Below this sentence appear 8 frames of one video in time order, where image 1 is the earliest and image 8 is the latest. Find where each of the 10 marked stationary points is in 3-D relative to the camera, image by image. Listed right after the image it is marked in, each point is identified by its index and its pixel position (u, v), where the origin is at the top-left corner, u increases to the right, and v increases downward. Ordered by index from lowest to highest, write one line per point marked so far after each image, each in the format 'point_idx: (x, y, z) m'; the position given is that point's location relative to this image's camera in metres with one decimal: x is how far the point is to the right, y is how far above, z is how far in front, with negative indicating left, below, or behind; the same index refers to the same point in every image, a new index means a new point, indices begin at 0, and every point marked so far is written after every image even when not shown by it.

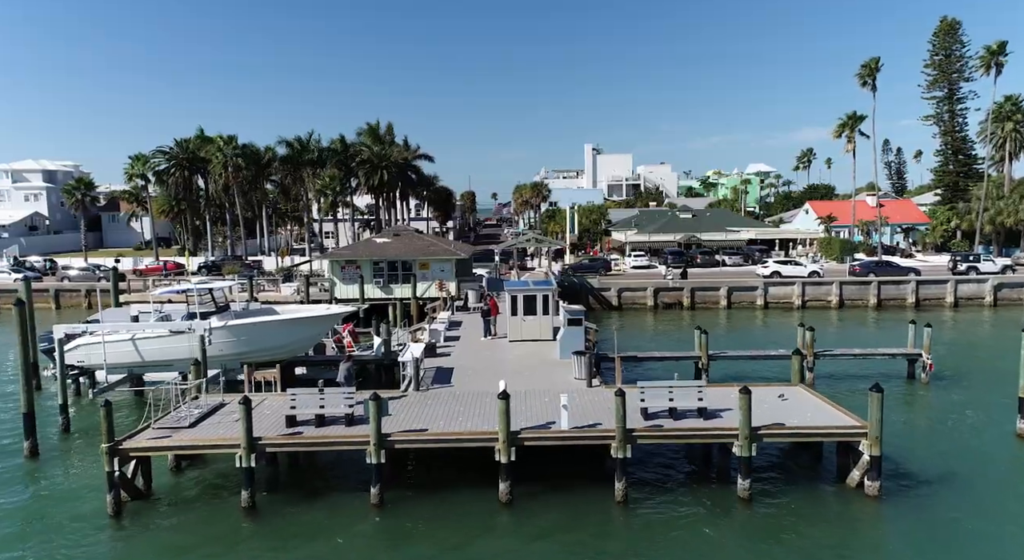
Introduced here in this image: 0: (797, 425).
0: (+5.8, -3.0, +14.2) m
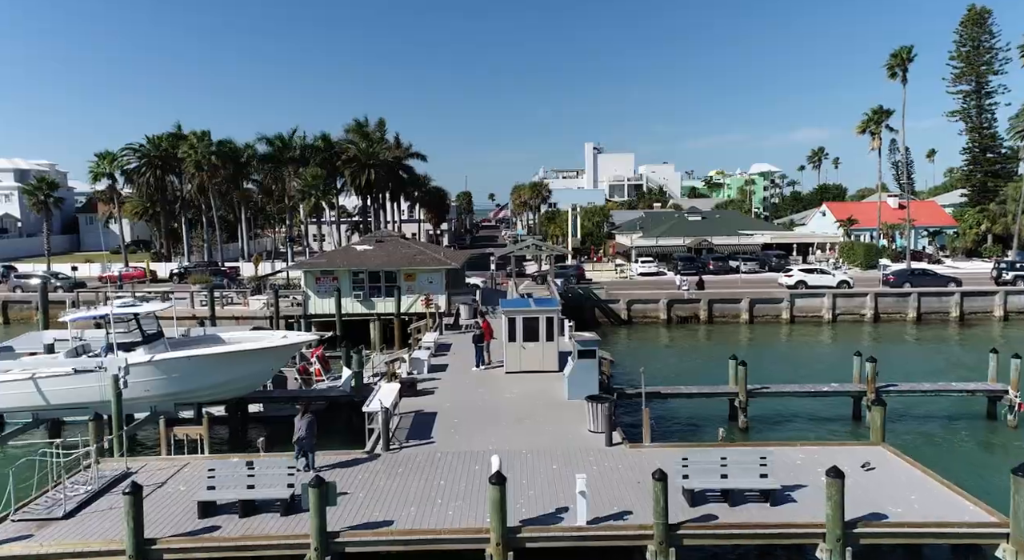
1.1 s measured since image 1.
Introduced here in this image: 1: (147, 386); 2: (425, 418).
0: (+5.8, -3.5, +10.2) m
1: (-8.7, -2.5, +16.6) m
2: (-2.0, -3.2, +16.0) m
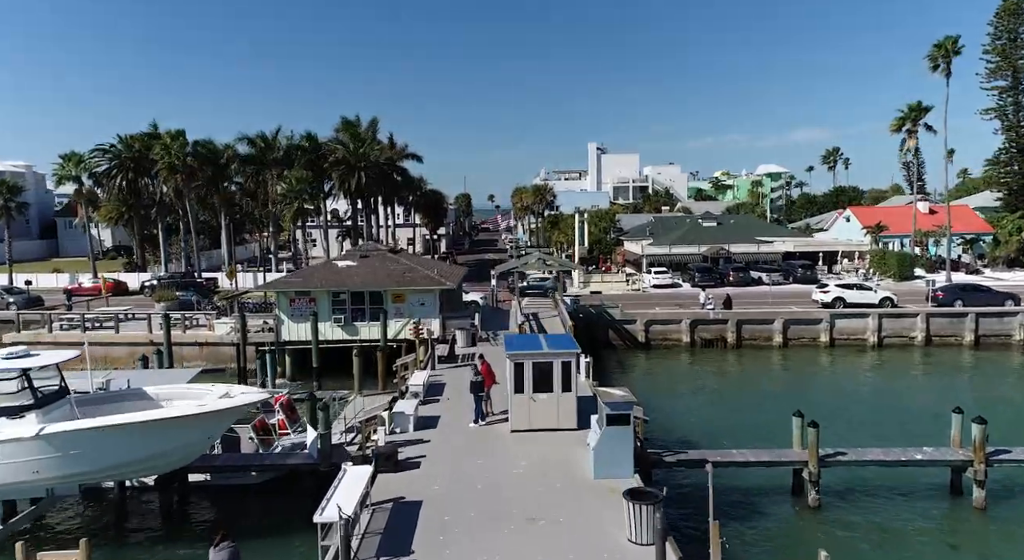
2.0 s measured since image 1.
0: (+5.9, -4.3, +6.1) m
1: (-8.5, -3.4, +12.6) m
2: (-1.8, -4.0, +11.9) m
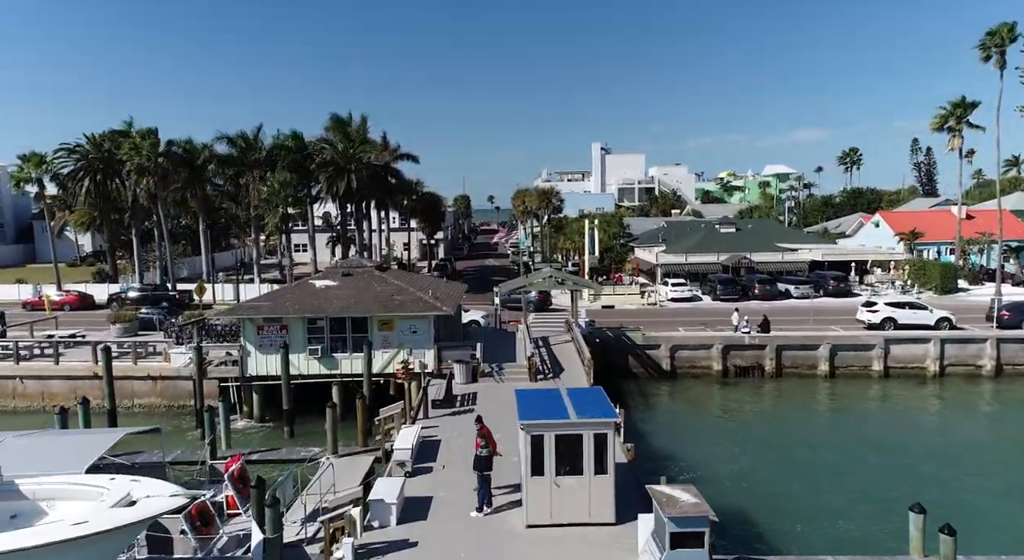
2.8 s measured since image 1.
0: (+6.2, -5.1, +2.1) m
1: (-8.3, -4.1, +8.4) m
2: (-1.5, -4.8, +7.8) m
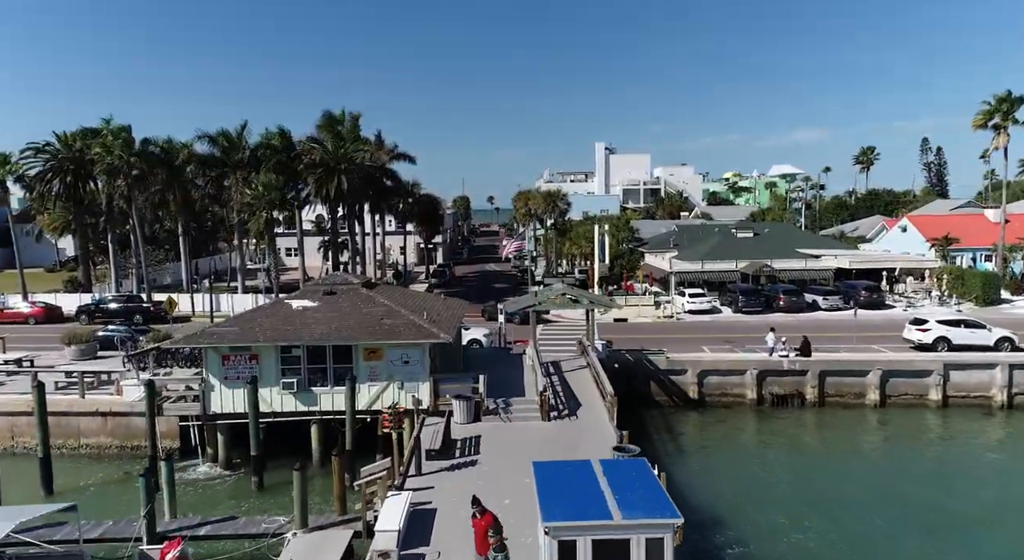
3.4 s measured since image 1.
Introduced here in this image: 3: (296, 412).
0: (+6.5, -5.7, -1.3) m
1: (-8.0, -4.7, +5.1) m
2: (-1.3, -5.3, +4.5) m
3: (-6.0, -3.6, +19.4) m
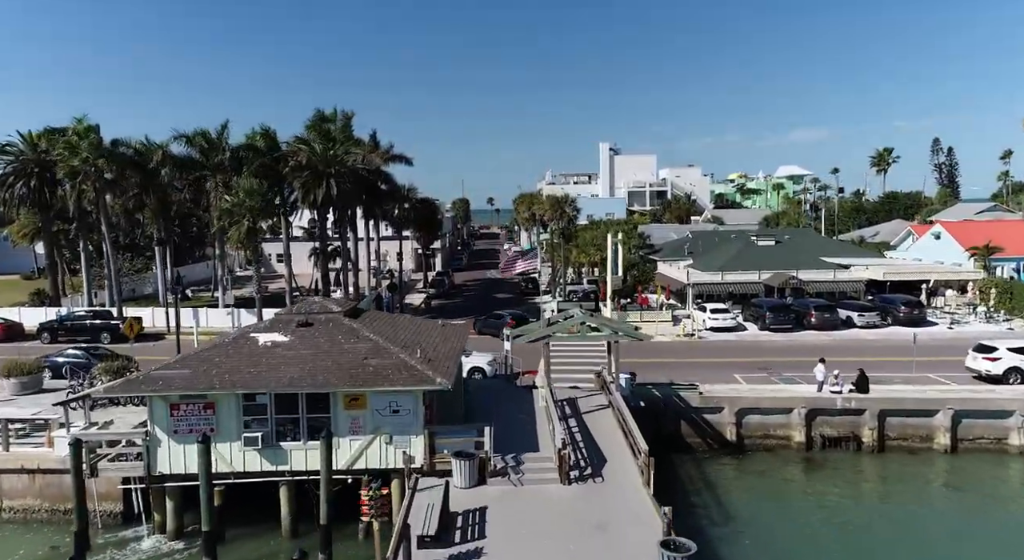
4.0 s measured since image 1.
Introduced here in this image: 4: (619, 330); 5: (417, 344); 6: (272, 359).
0: (+6.8, -6.4, -4.7) m
1: (-7.7, -5.4, +1.6) m
2: (-1.0, -6.1, +1.0) m
3: (-5.7, -4.4, +15.9) m
4: (+3.1, -1.4, +20.2) m
5: (-2.4, -1.6, +17.5) m
6: (-5.6, -1.8, +16.2) m
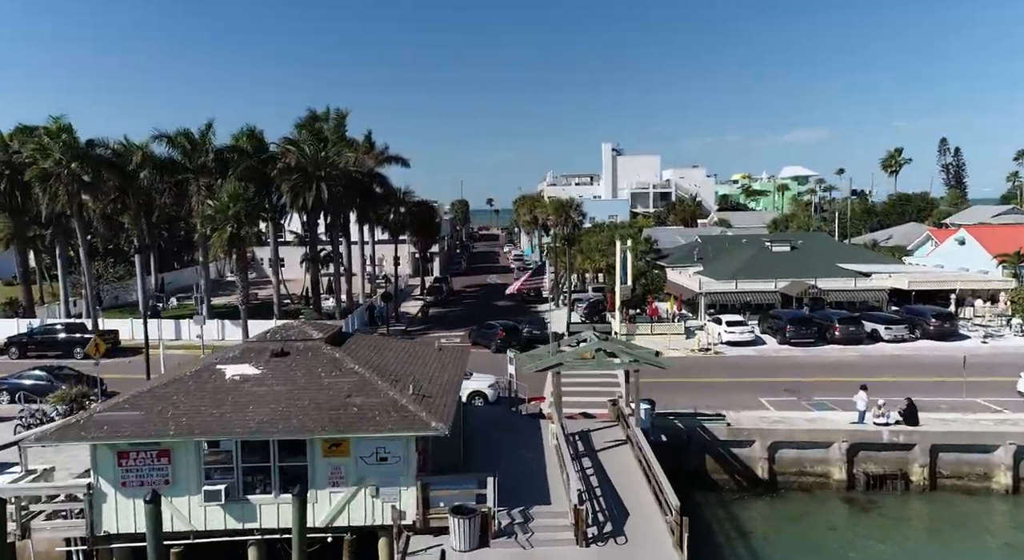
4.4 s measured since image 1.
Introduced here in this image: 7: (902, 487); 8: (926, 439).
0: (+7.0, -6.9, -7.0) m
1: (-7.5, -5.9, -0.7) m
2: (-0.8, -6.5, -1.3) m
3: (-5.6, -4.9, +13.6) m
4: (+3.2, -1.9, +17.9) m
5: (-2.3, -2.1, +15.2) m
6: (-5.5, -2.3, +13.9) m
7: (+10.5, -5.6, +18.8) m
8: (+11.0, -4.2, +18.6) m
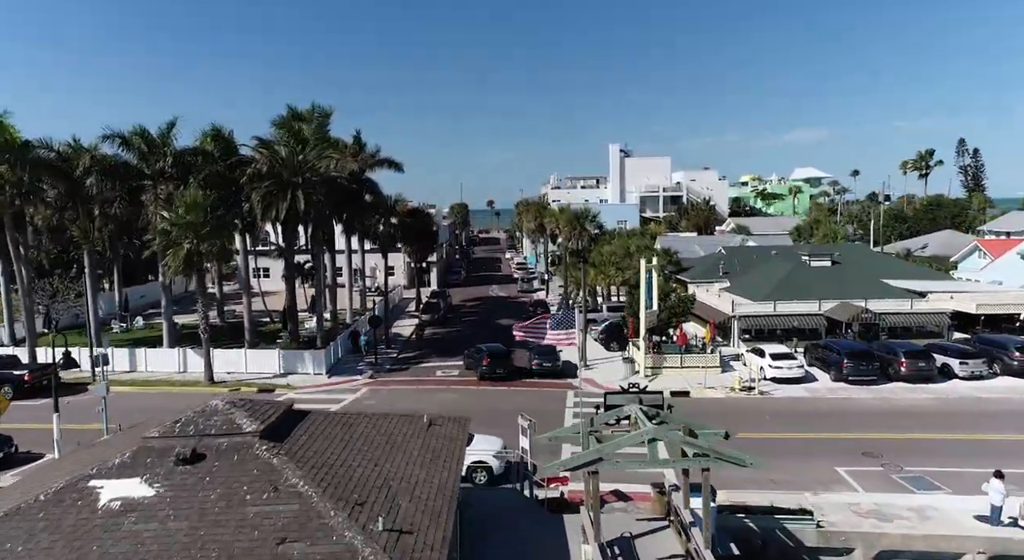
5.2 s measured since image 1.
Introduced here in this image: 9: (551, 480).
0: (+7.3, -7.9, -12.0) m
1: (-7.2, -7.0, -5.7) m
2: (-0.5, -7.6, -6.3) m
3: (-5.2, -5.9, +8.5) m
4: (+3.5, -3.0, +12.9) m
5: (-2.0, -3.2, +10.2) m
6: (-5.1, -3.4, +8.9) m
7: (+10.8, -6.6, +13.8) m
8: (+11.3, -5.3, +13.6) m
9: (+1.0, -4.9, +17.7) m
